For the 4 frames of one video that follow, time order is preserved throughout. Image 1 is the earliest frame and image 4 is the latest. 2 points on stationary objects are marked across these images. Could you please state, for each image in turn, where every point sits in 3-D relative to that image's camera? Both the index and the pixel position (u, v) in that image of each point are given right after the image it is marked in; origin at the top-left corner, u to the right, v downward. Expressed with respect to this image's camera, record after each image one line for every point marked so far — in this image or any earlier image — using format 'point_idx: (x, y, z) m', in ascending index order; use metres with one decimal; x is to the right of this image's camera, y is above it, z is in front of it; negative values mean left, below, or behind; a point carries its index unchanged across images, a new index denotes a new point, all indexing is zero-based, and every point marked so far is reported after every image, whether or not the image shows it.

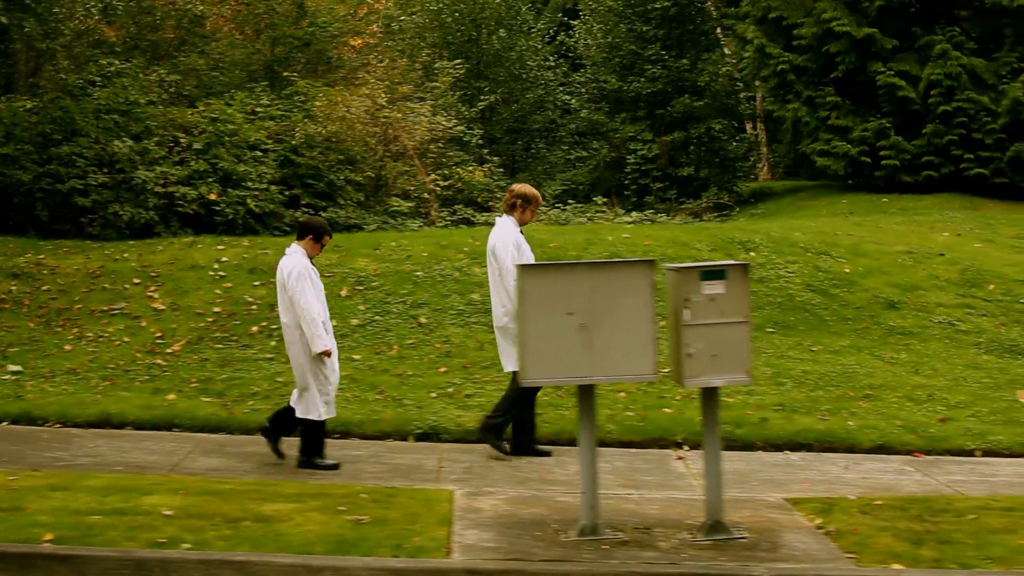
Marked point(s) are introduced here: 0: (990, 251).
0: (+4.3, +0.3, +14.5) m
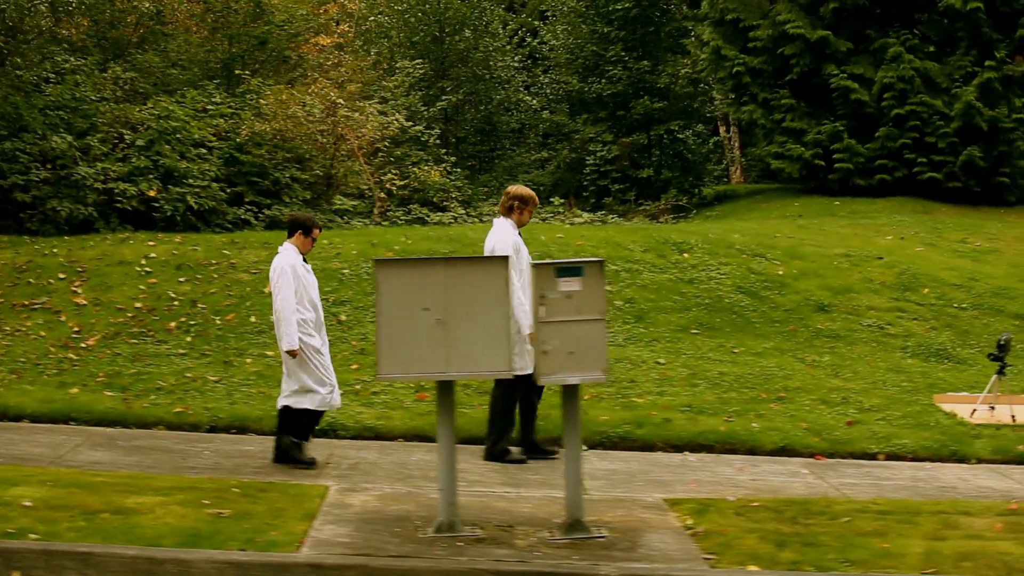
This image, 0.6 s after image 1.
0: (+3.7, +0.3, +14.4) m
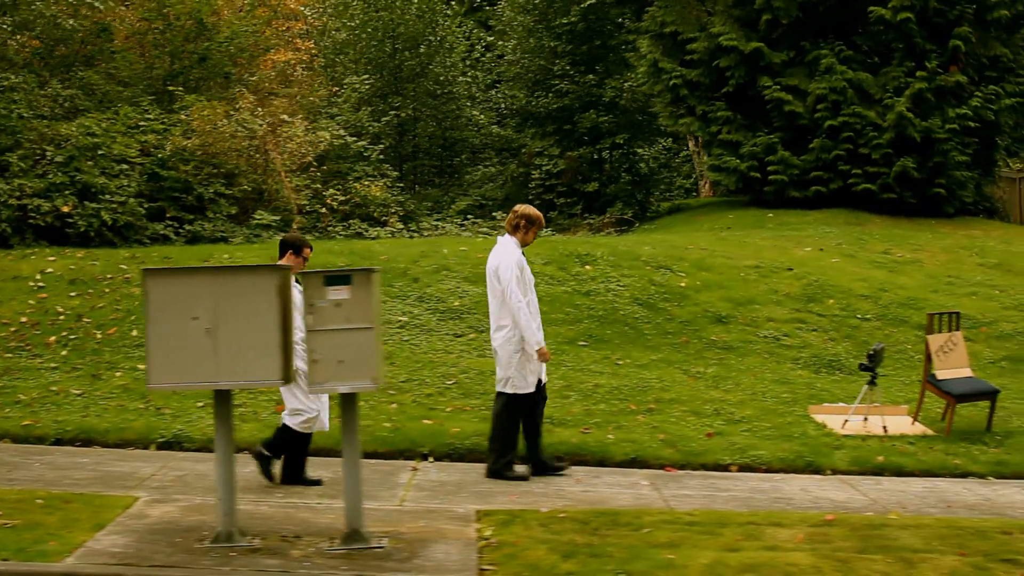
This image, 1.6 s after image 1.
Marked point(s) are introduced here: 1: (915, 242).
0: (+2.9, +0.2, +14.3) m
1: (+3.9, +0.4, +15.7) m
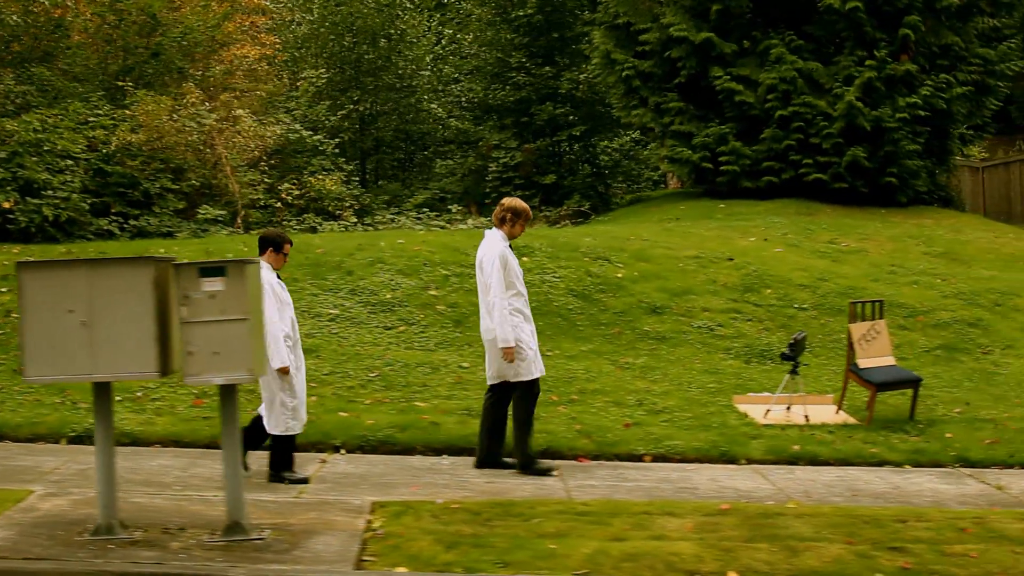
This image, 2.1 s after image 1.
0: (+2.4, +0.3, +14.3) m
1: (+3.4, +0.6, +15.6) m
